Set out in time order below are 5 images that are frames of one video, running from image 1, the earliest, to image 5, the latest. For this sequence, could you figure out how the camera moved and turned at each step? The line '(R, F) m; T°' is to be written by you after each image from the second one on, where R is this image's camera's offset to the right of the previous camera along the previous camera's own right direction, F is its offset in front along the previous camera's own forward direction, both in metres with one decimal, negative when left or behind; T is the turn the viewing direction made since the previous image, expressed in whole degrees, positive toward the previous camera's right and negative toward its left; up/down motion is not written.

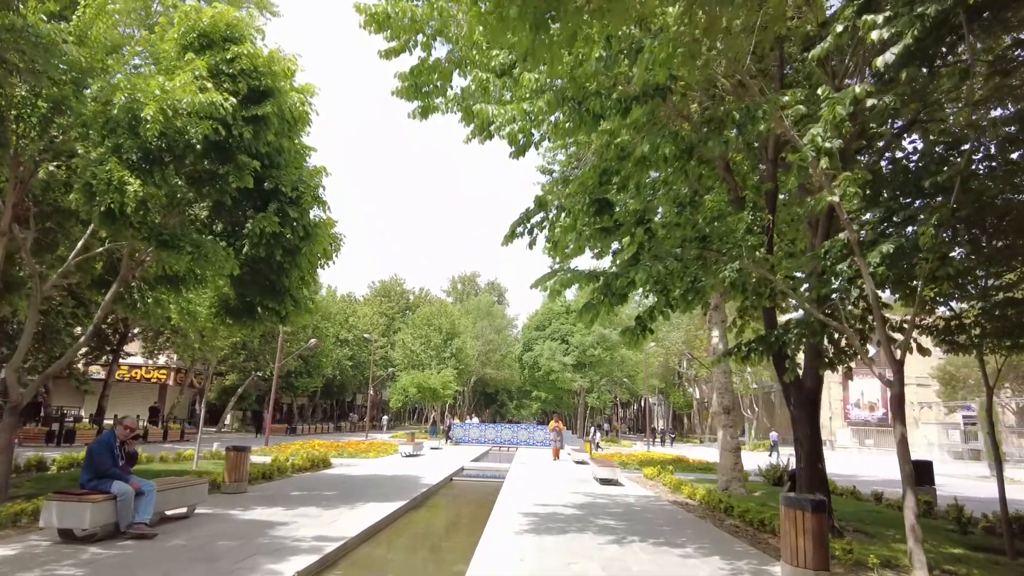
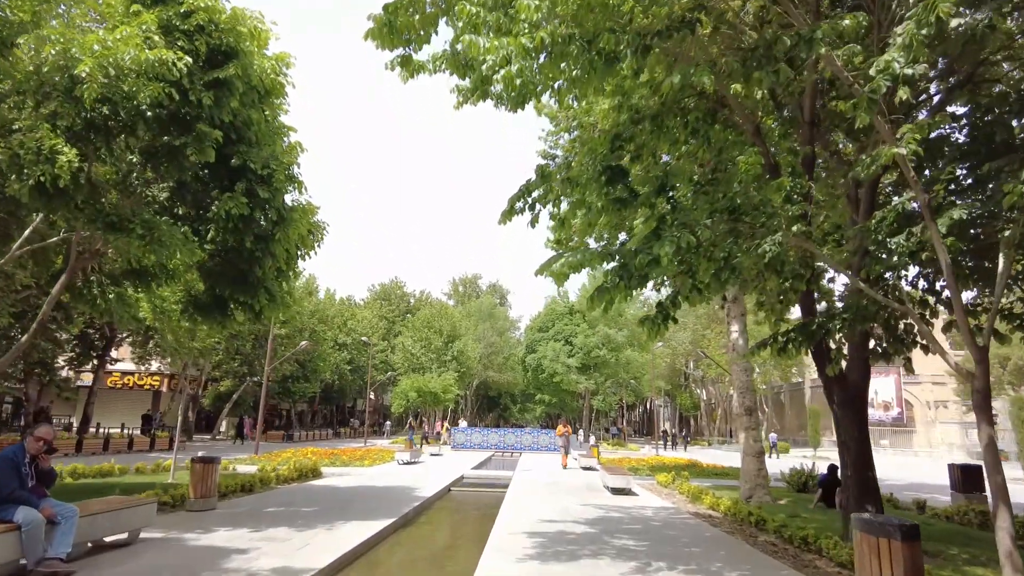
(0.0, +1.3) m; 0°
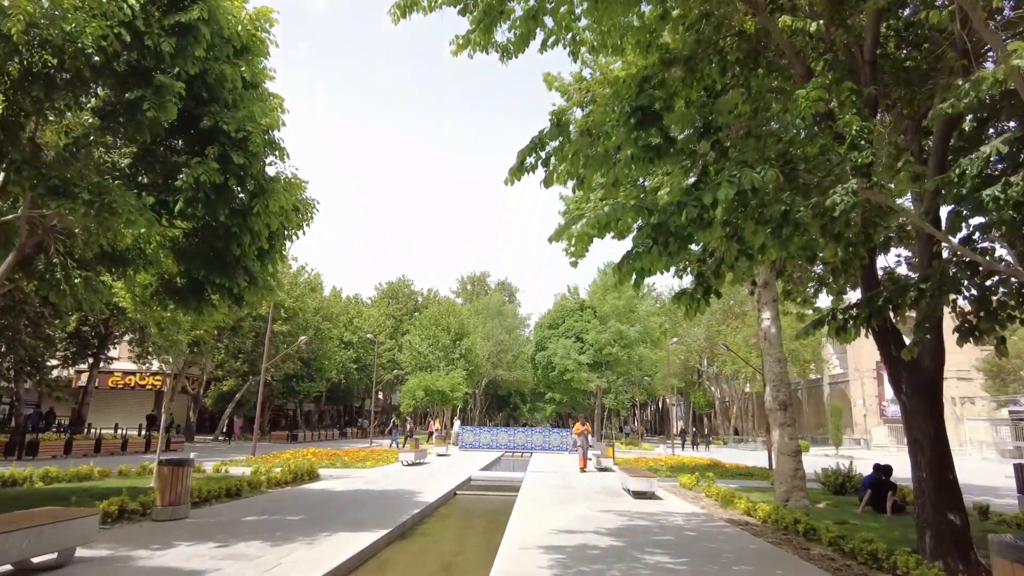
(0.0, +1.2) m; -1°
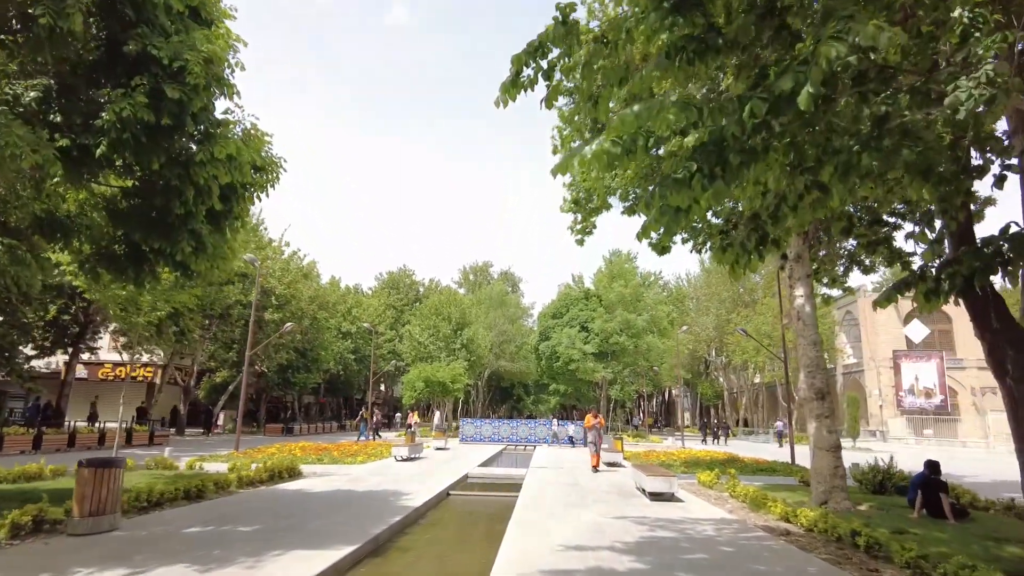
(+0.1, +1.6) m; 0°
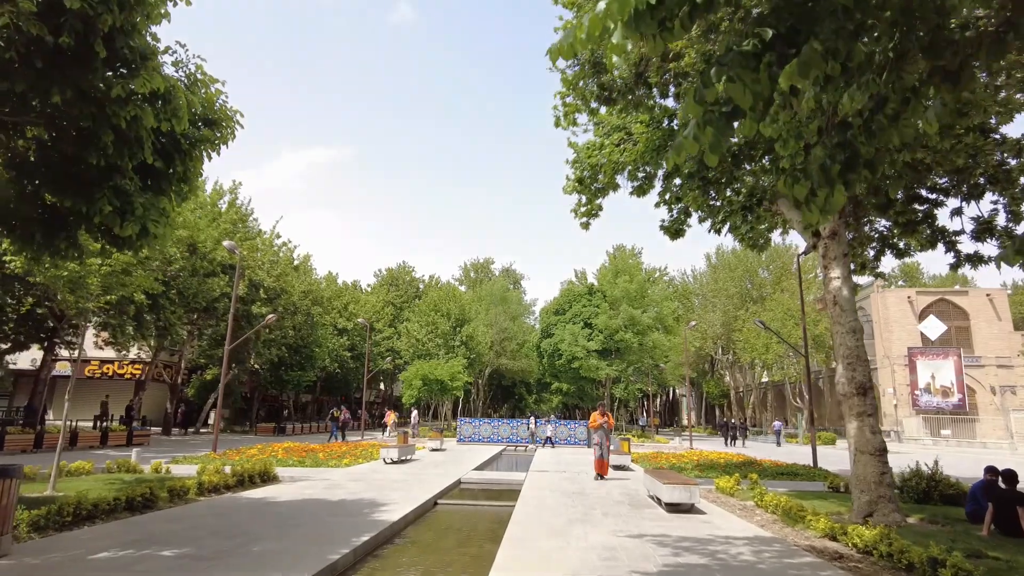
(+0.1, +1.5) m; 0°
